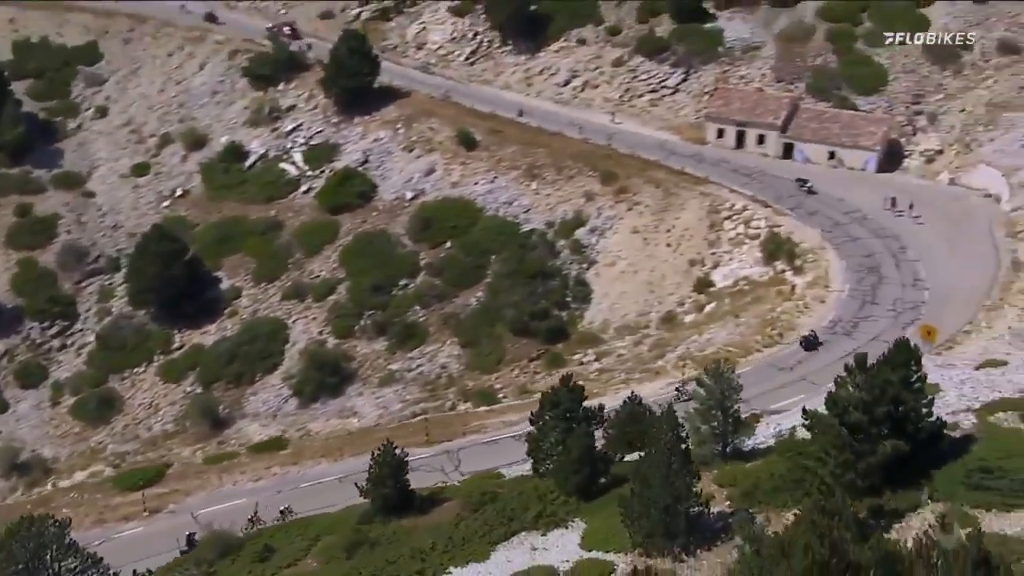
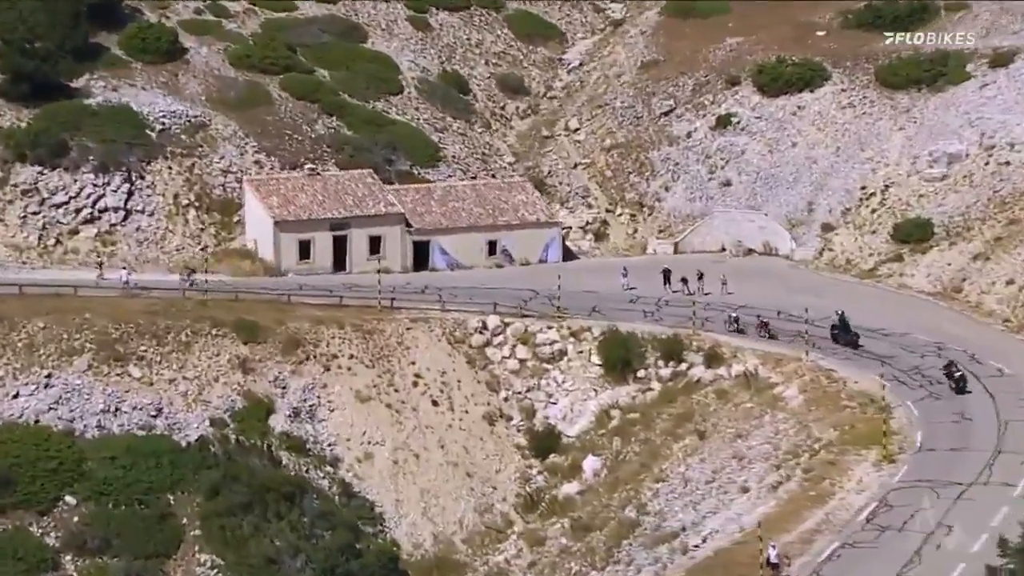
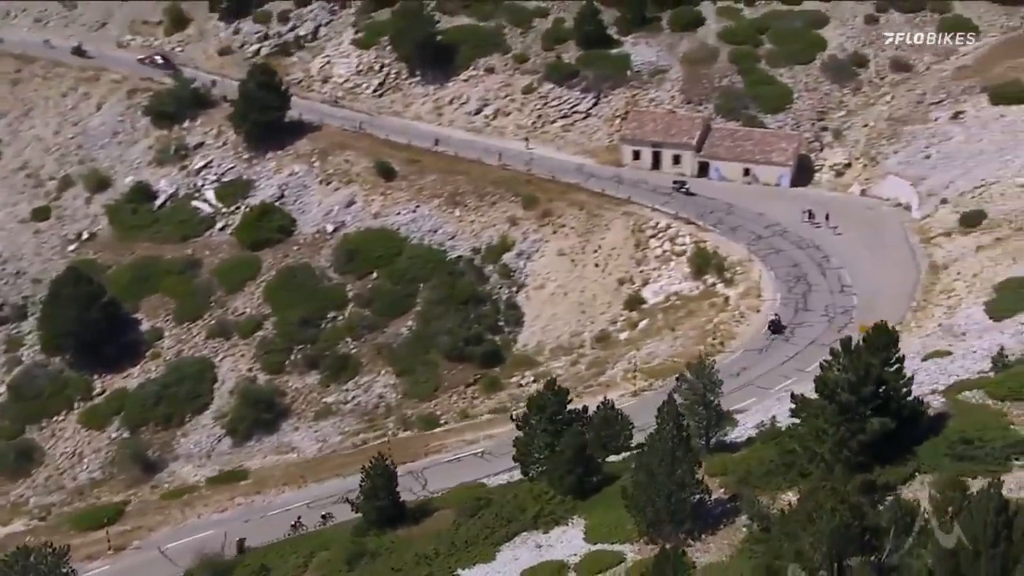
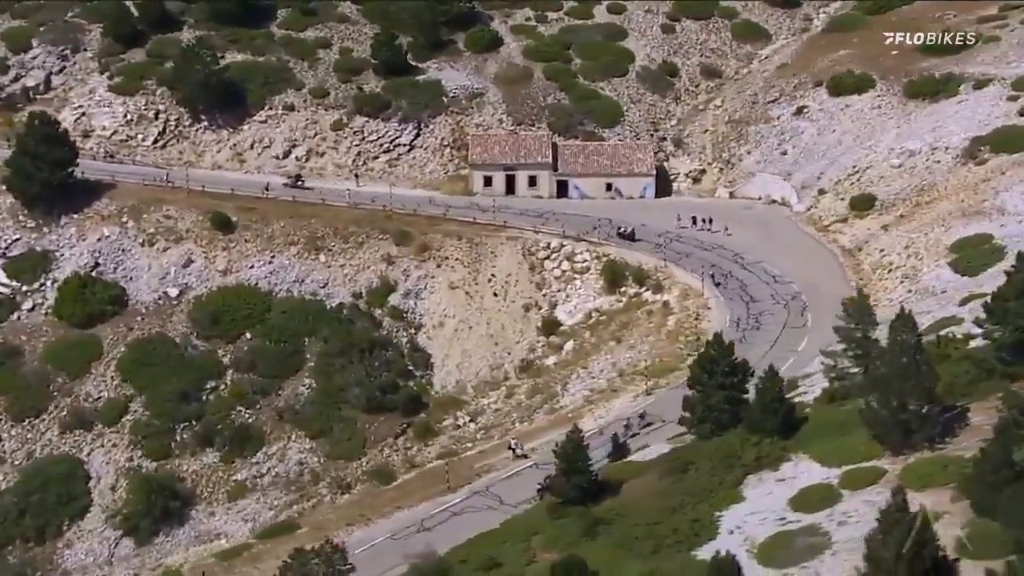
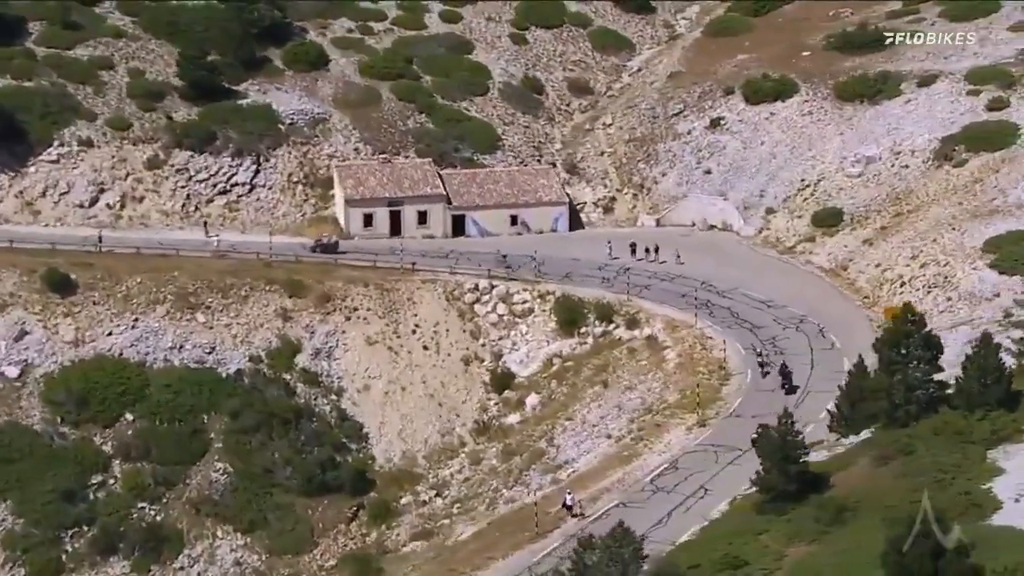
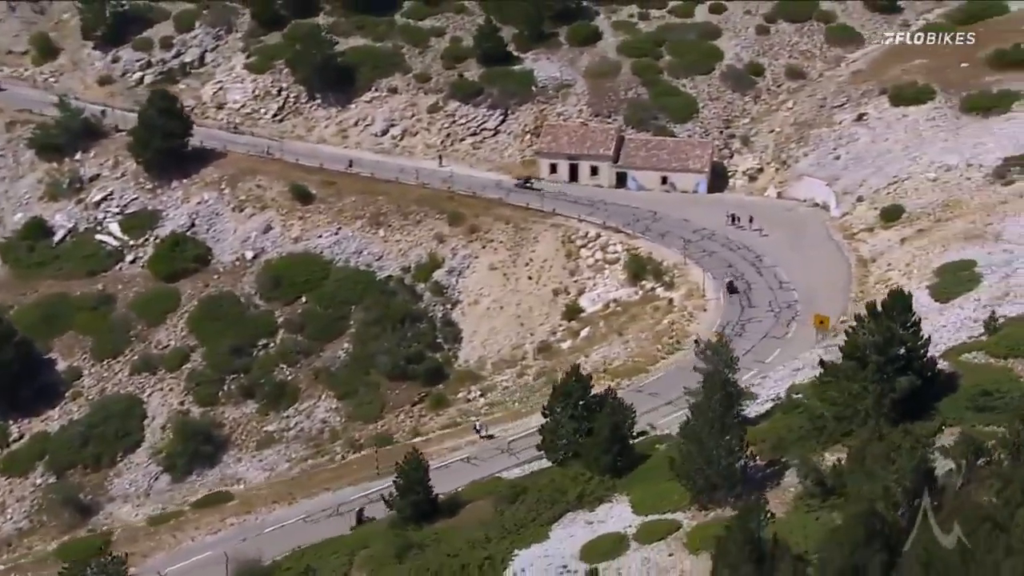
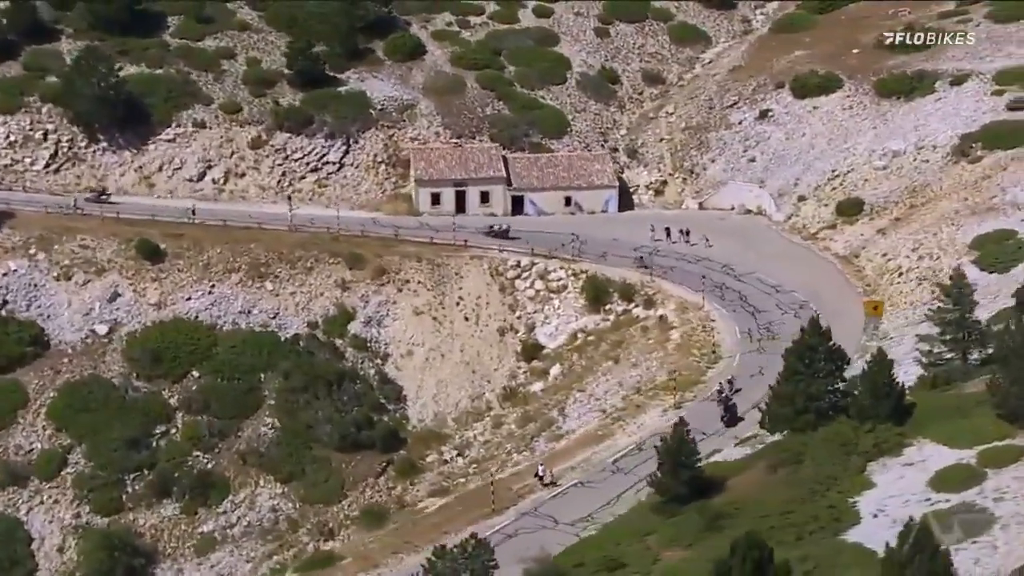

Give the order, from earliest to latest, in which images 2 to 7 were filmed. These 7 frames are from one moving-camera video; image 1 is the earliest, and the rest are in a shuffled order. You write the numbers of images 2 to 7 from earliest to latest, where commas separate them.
3, 6, 4, 7, 5, 2
